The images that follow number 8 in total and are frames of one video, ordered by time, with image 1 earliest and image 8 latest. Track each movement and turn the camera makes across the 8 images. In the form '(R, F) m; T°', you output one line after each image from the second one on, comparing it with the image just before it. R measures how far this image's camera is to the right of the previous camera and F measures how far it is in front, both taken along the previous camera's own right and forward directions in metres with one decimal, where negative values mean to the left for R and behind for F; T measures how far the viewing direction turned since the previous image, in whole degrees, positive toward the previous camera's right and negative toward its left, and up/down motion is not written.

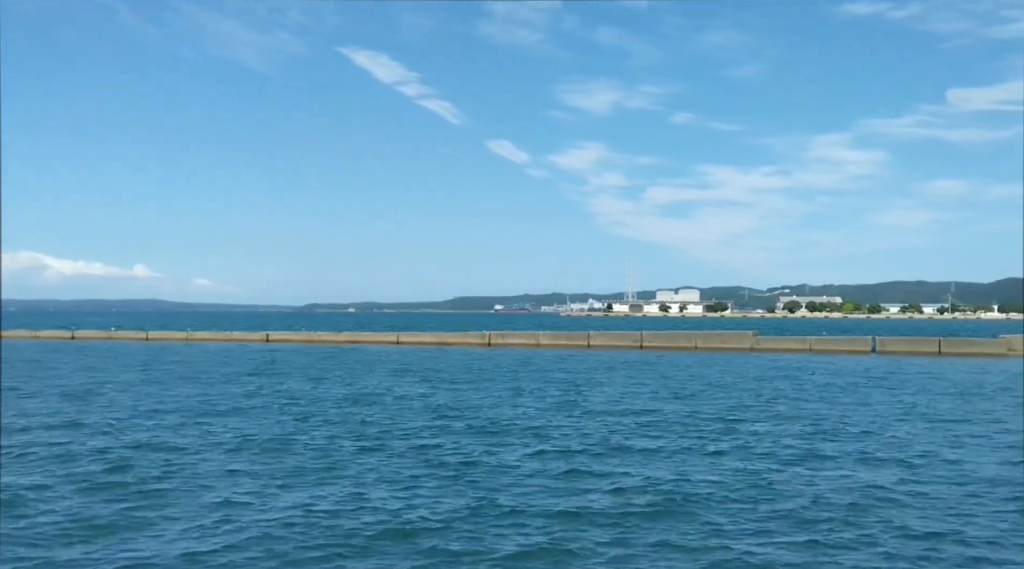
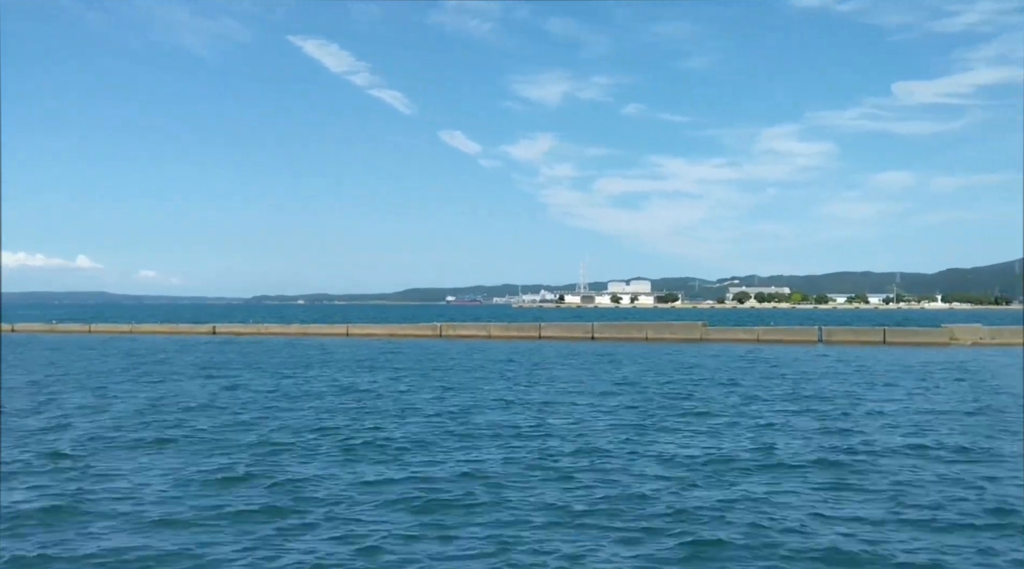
(0.0, +0.4) m; +3°
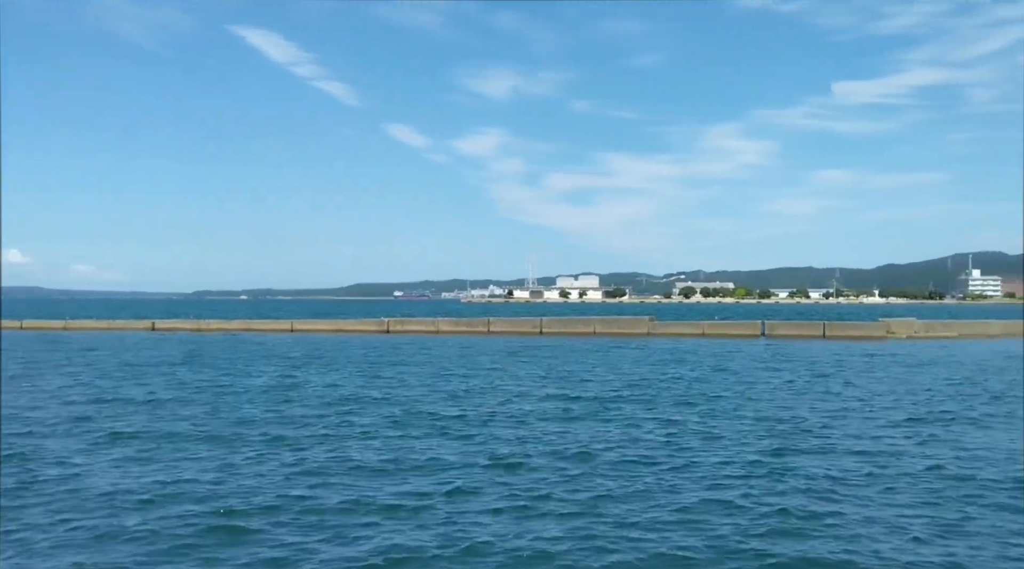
(0.0, -0.1) m; +3°
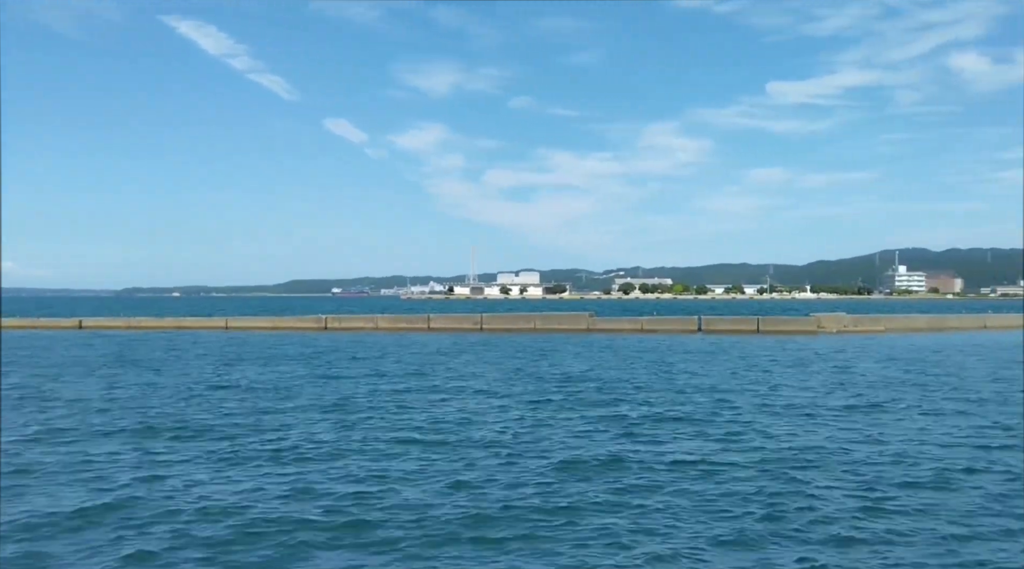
(0.0, 0.0) m; +4°
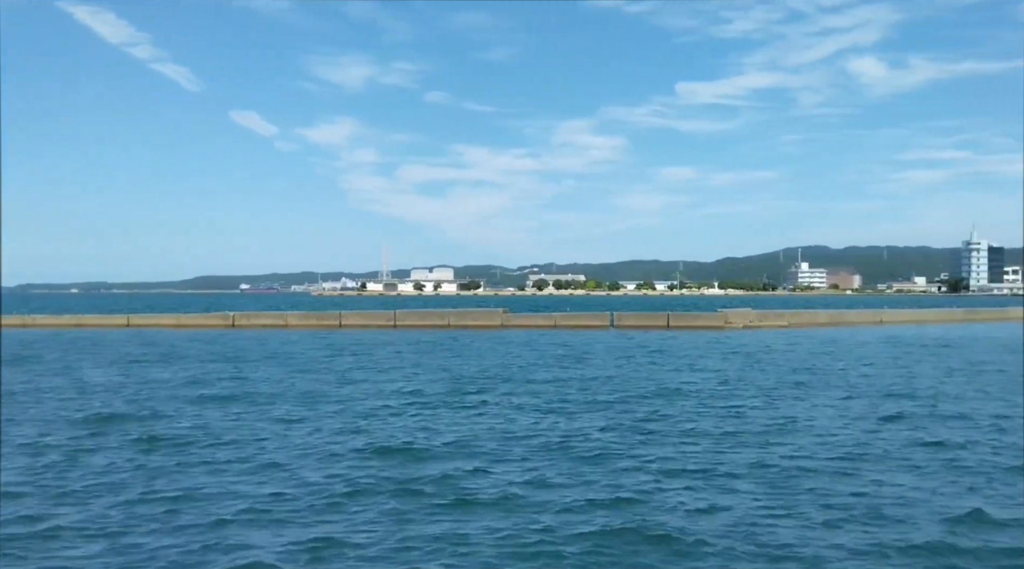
(-0.2, +0.1) m; +6°
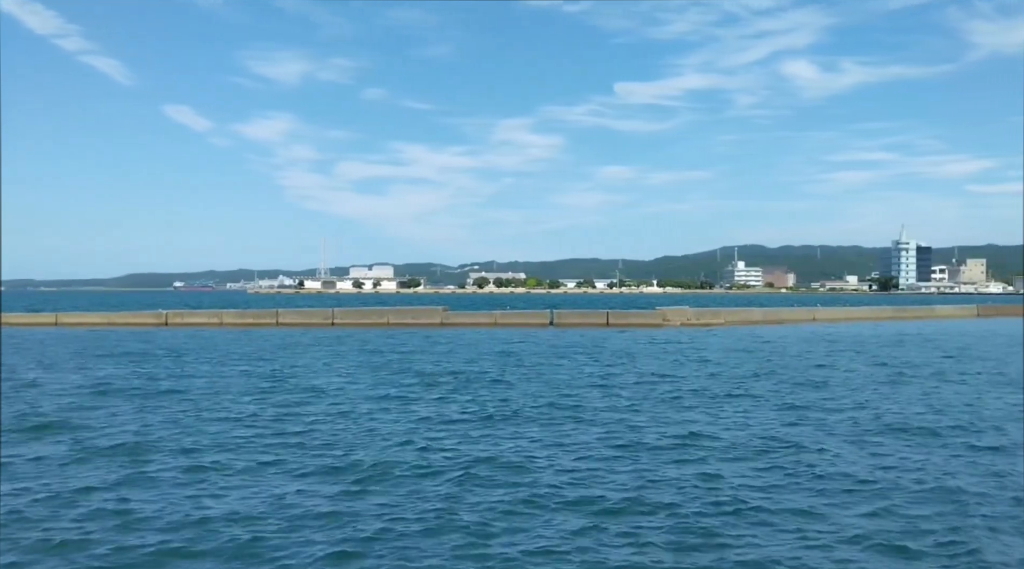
(-0.1, +0.1) m; +4°
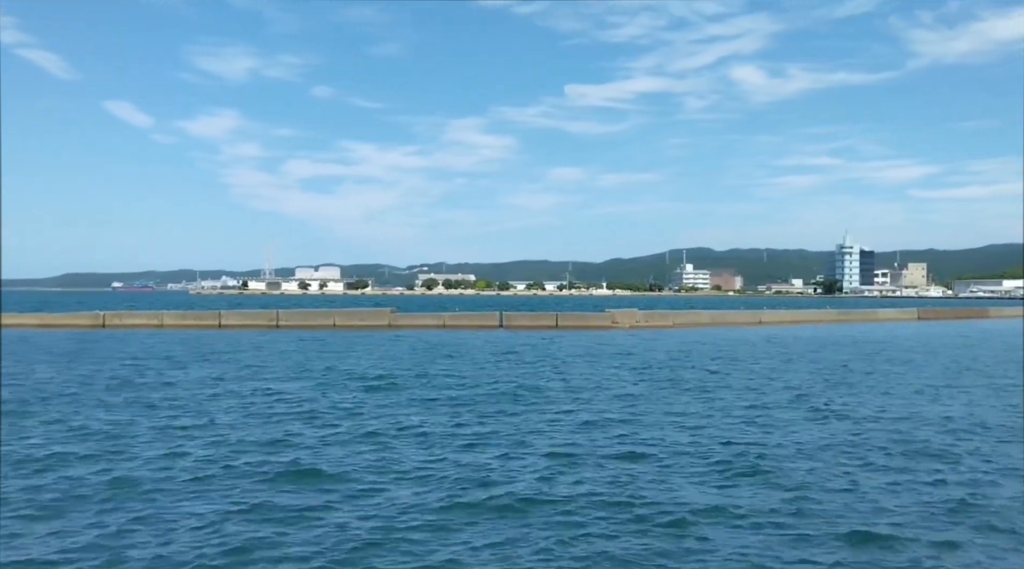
(-0.1, +0.4) m; +3°
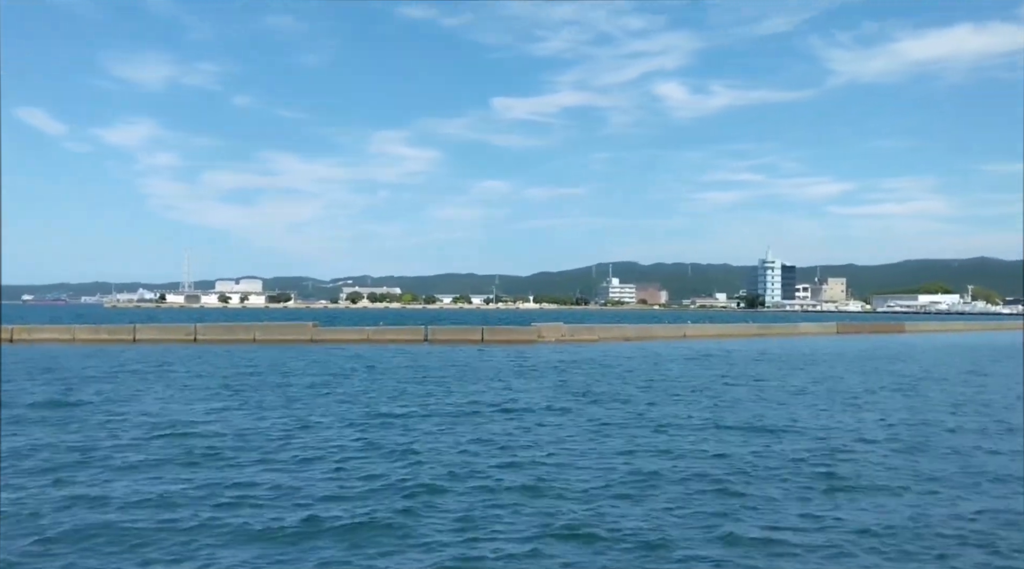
(+0.4, +0.5) m; +4°
